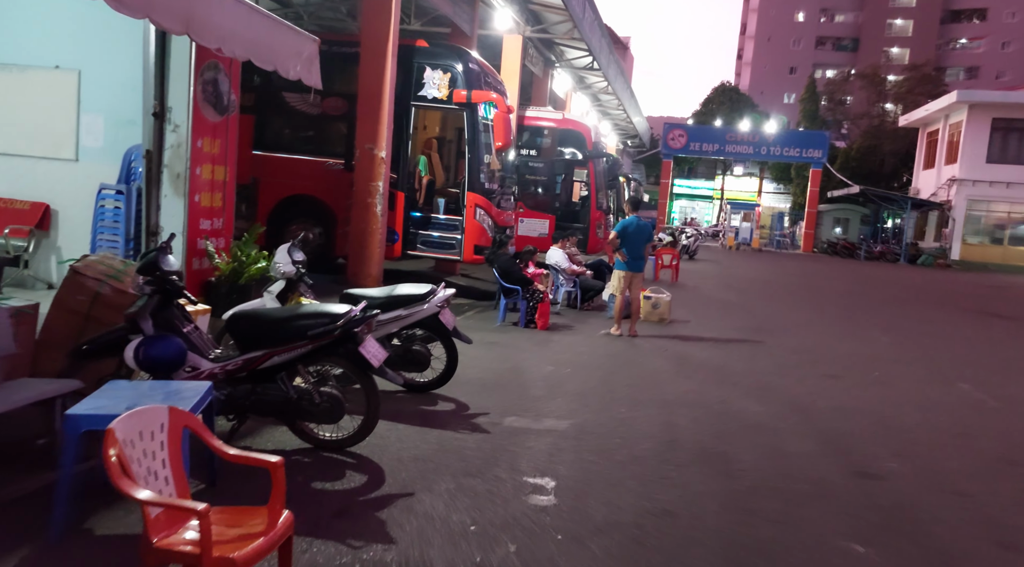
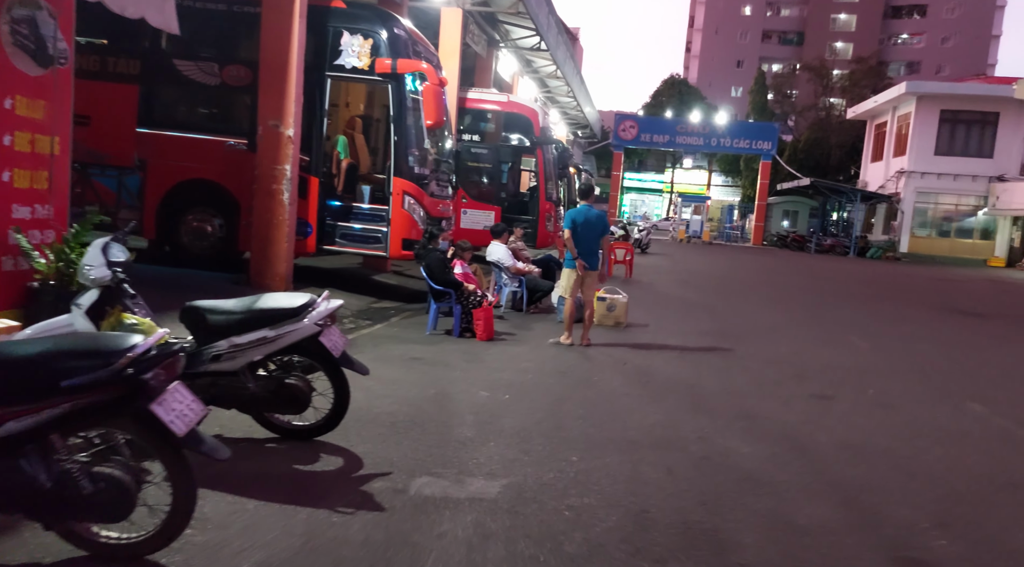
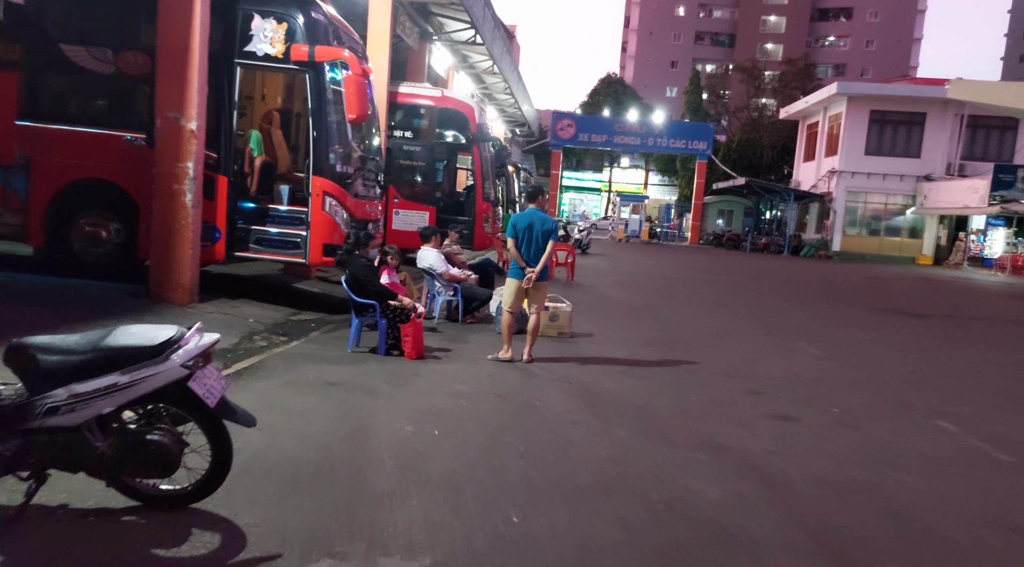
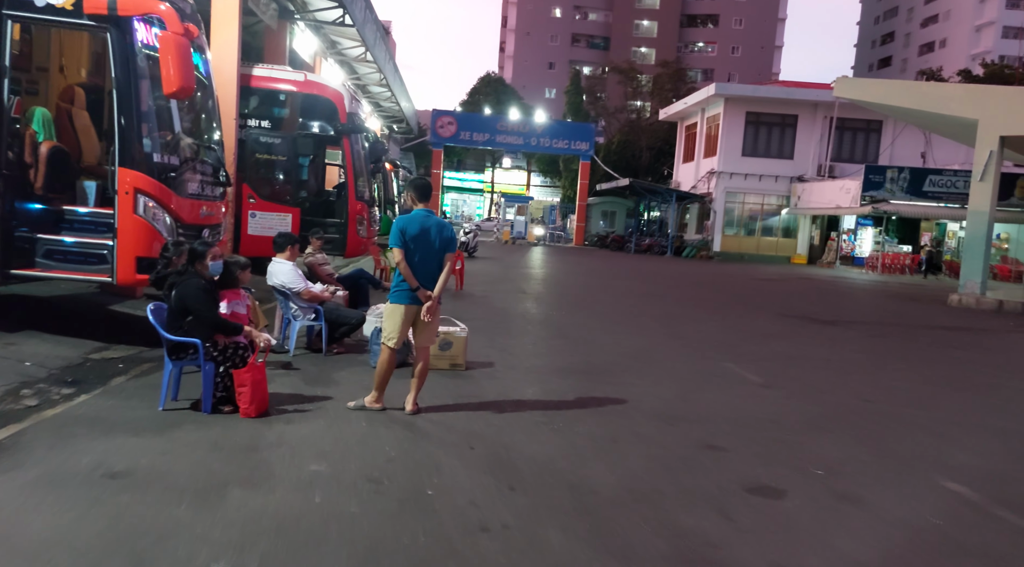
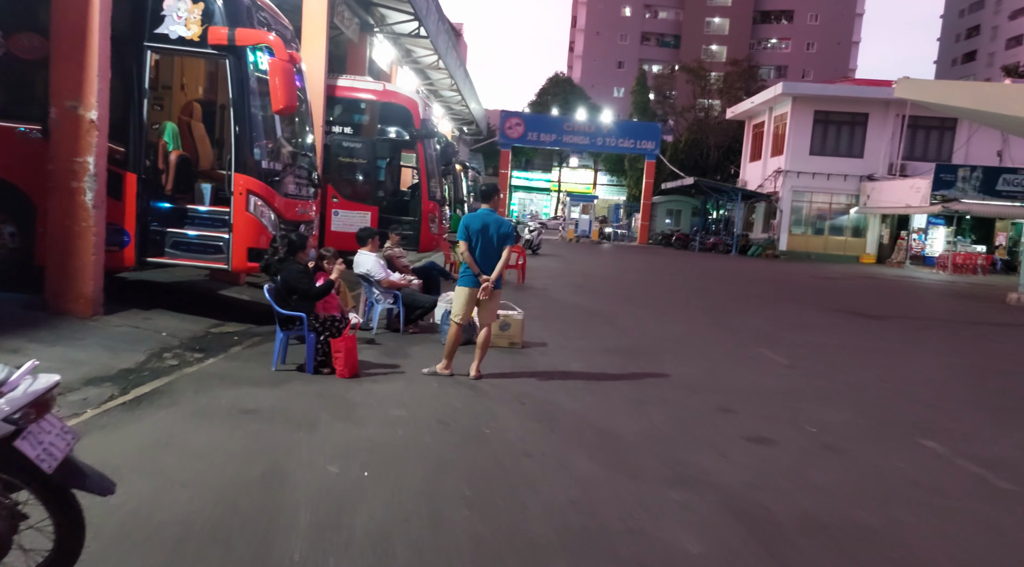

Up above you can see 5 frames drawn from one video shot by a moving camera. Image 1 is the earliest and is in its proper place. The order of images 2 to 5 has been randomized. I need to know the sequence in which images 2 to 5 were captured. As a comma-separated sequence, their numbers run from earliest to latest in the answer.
2, 3, 5, 4
